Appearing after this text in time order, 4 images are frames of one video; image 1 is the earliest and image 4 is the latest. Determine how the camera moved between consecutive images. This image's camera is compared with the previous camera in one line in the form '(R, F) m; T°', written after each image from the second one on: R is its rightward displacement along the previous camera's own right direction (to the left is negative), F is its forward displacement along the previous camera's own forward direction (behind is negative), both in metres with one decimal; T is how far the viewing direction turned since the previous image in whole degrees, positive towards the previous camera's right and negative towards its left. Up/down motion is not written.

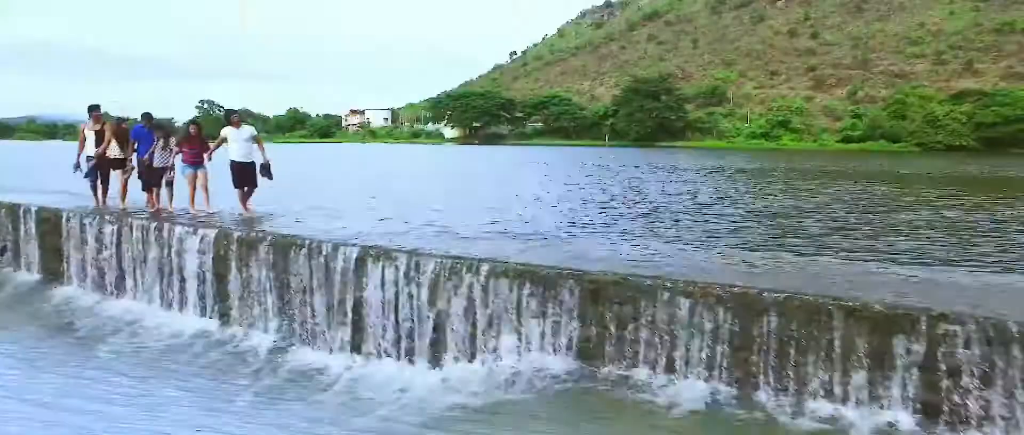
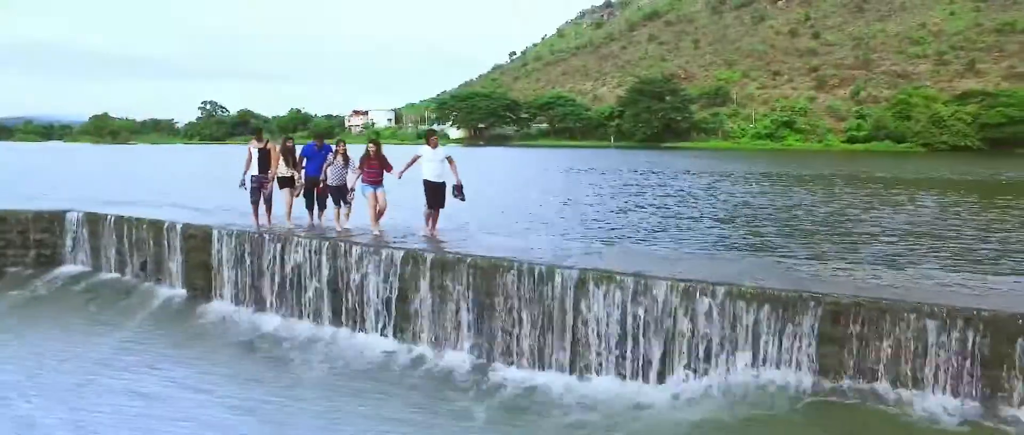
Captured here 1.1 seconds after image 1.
(-2.3, -0.4) m; 0°
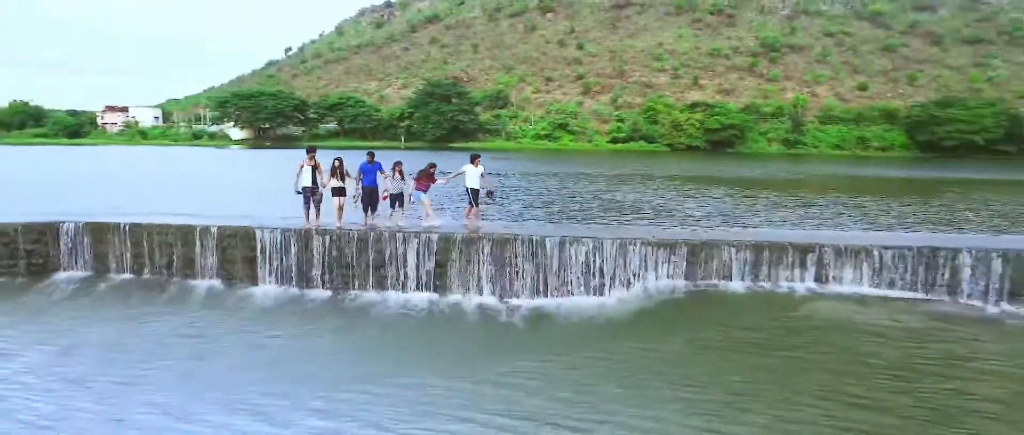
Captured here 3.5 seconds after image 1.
(-4.4, -4.7) m; +19°
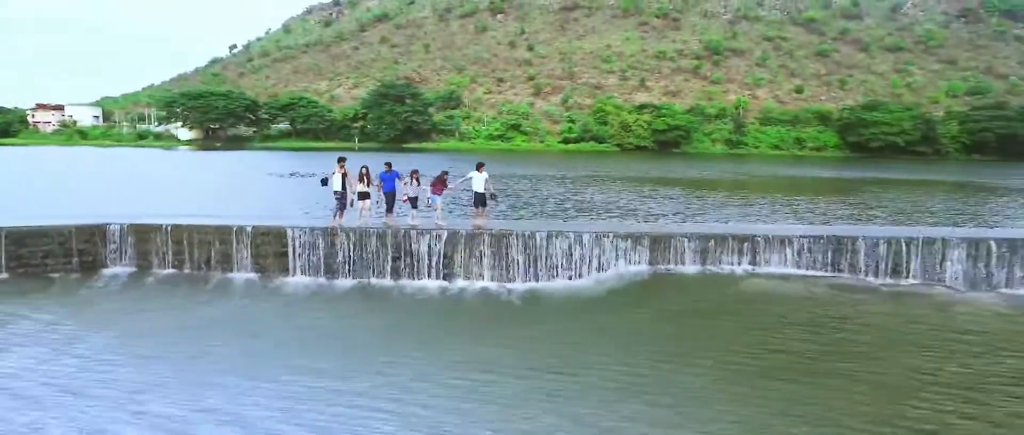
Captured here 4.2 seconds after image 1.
(-1.2, -2.9) m; +4°
